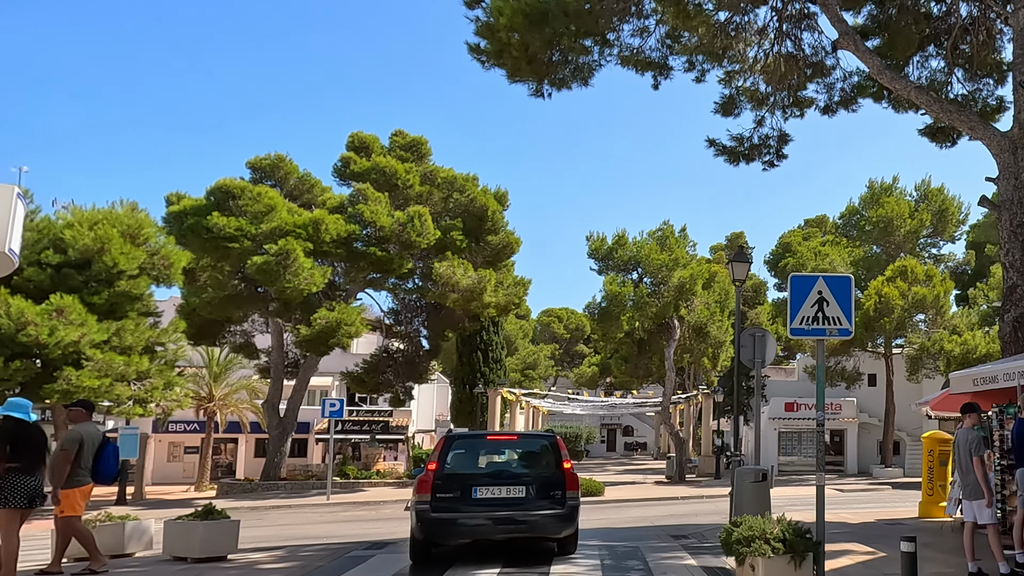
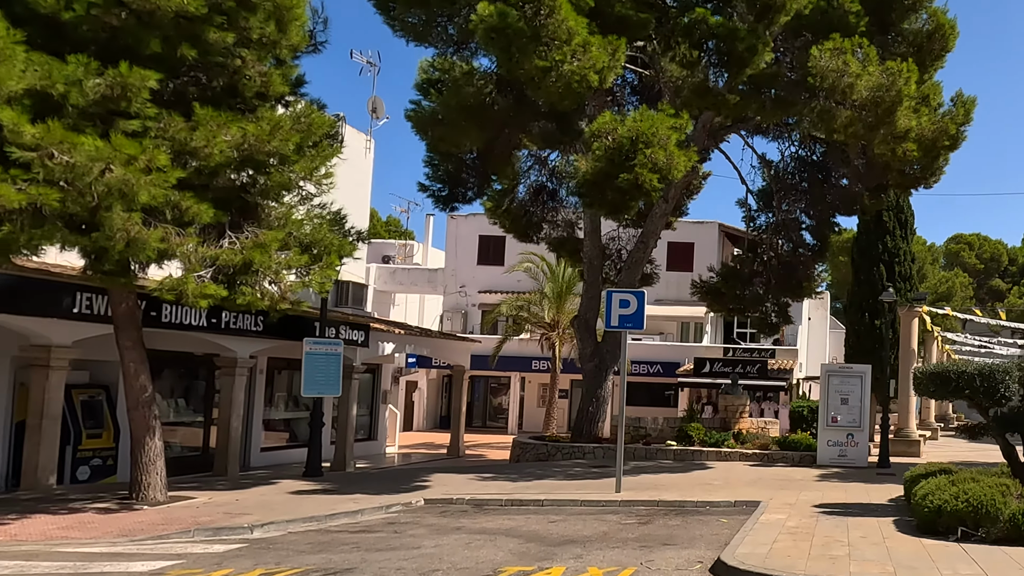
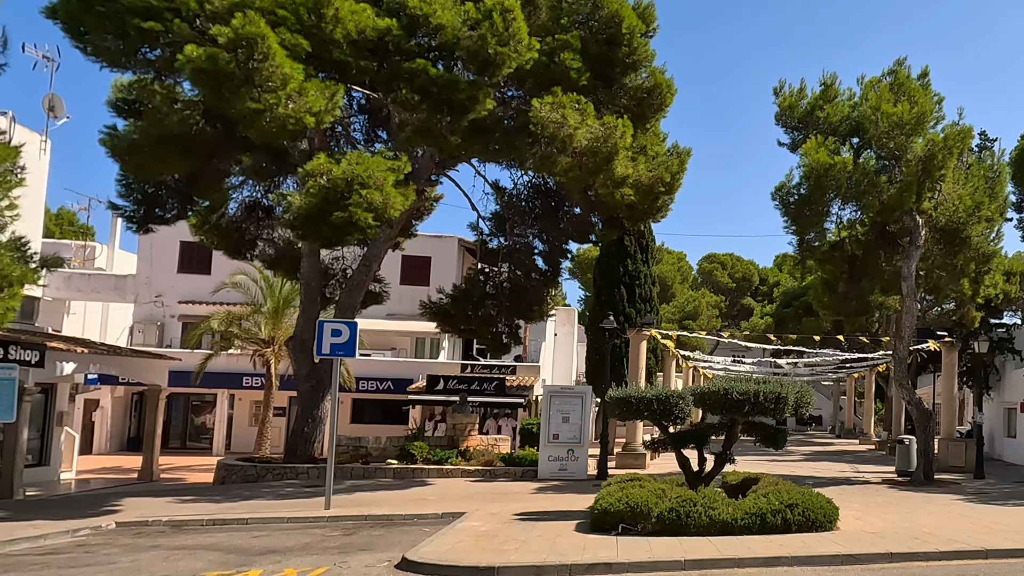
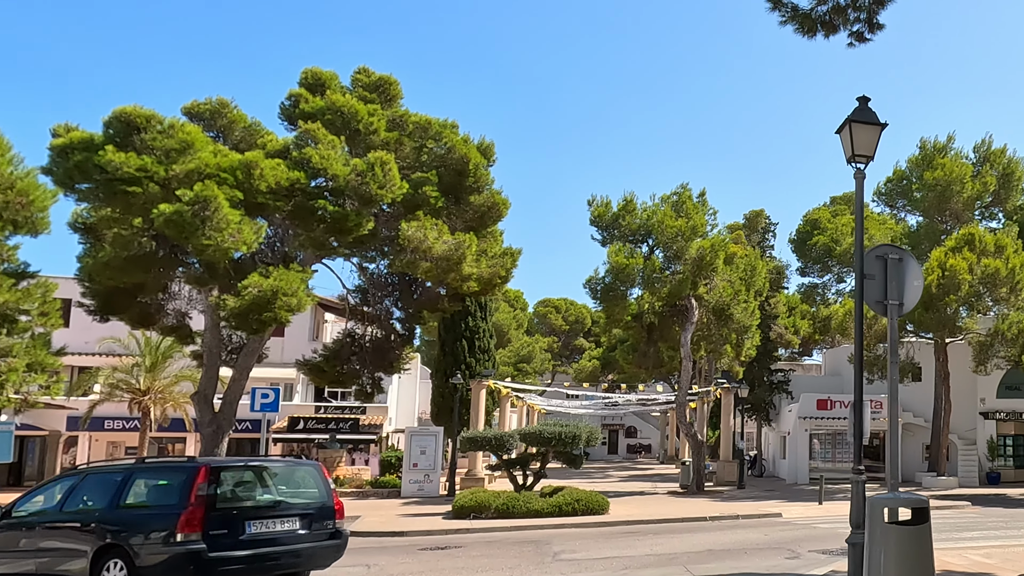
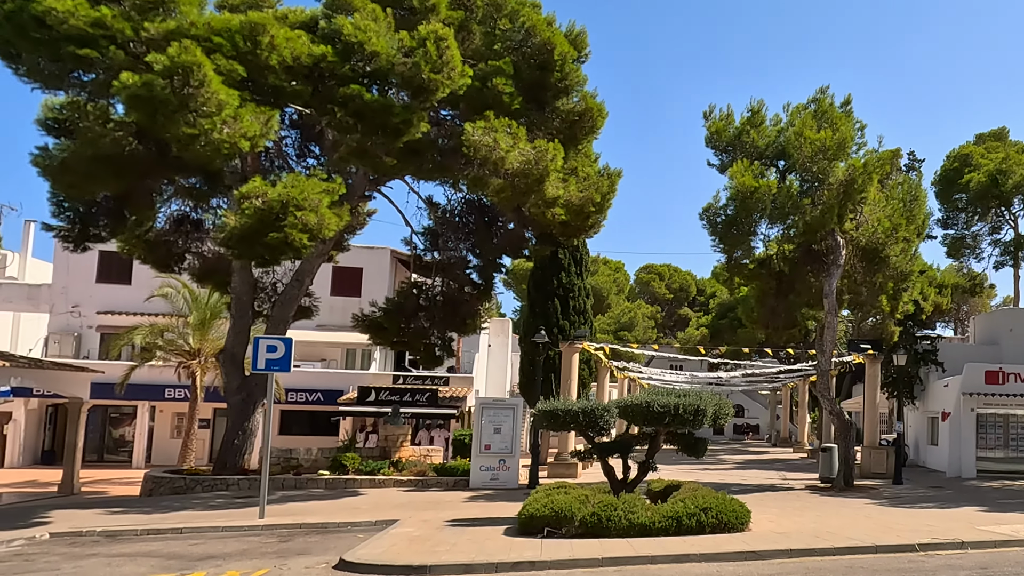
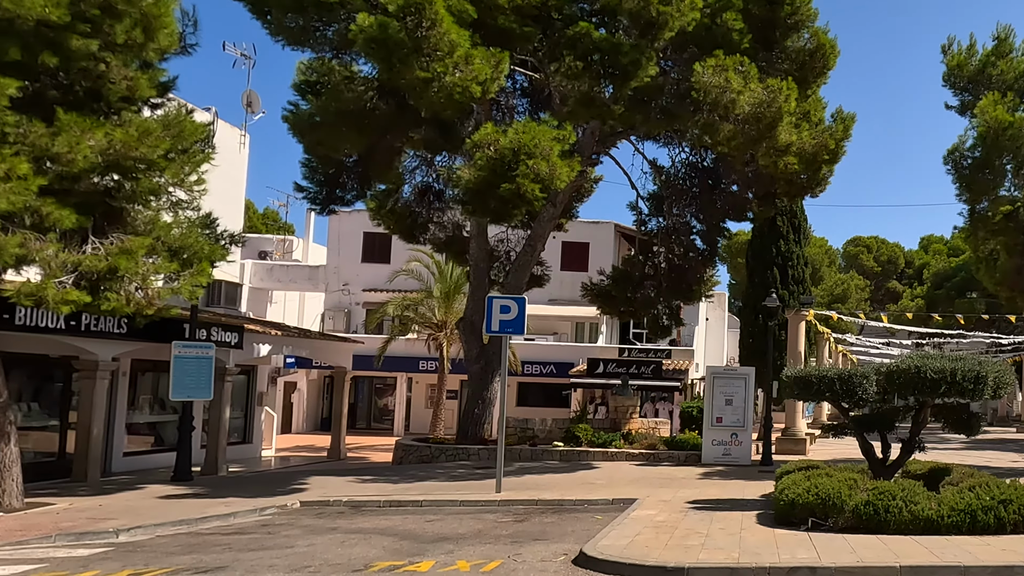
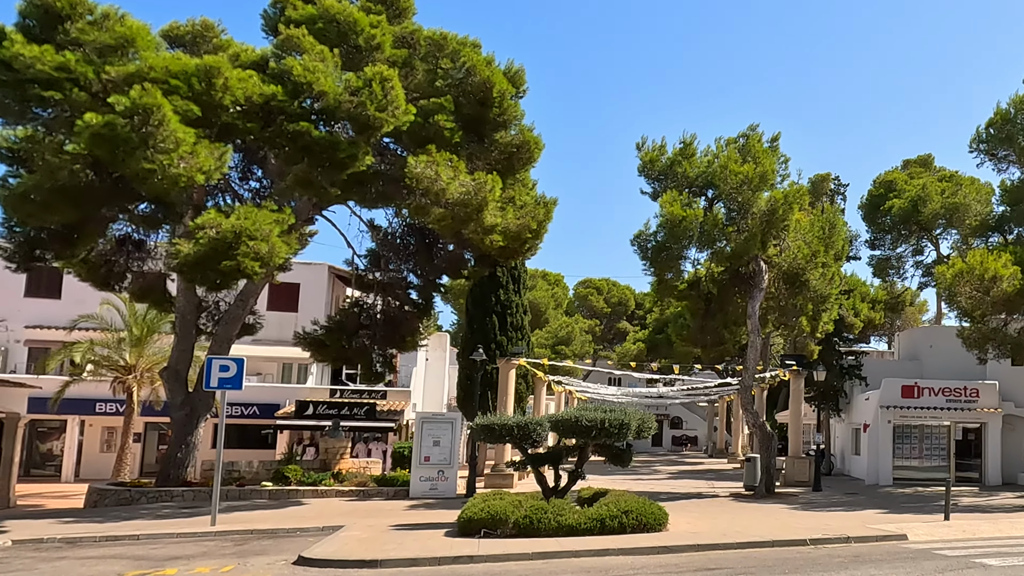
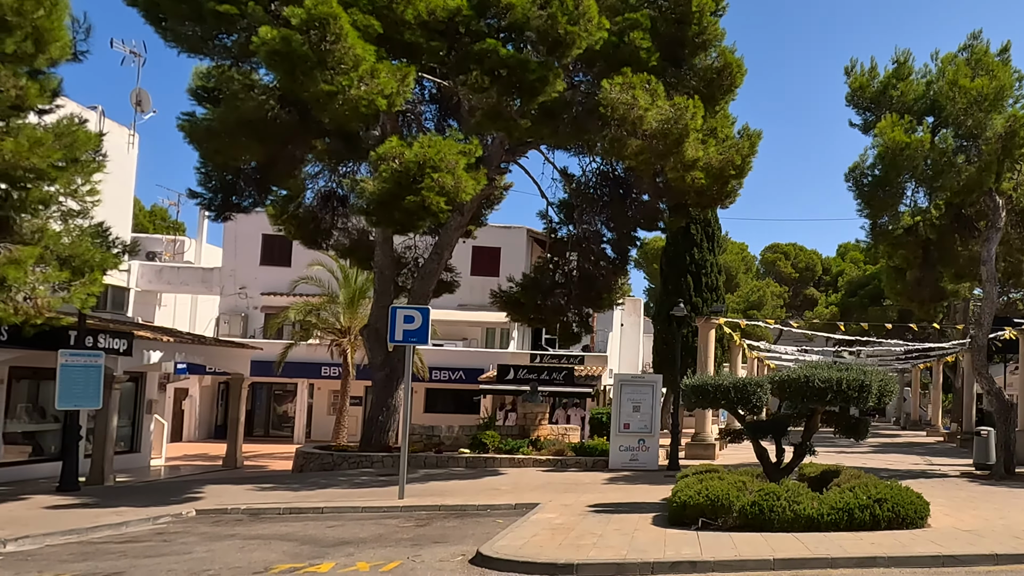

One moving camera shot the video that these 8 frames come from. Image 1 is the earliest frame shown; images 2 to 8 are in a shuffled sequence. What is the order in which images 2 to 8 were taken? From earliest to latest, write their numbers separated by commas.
4, 7, 5, 3, 8, 6, 2
